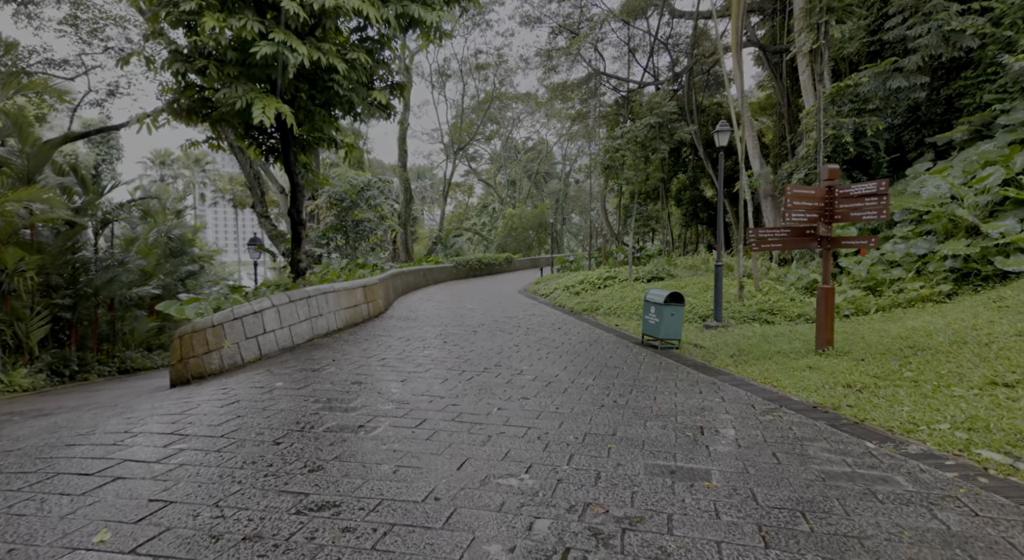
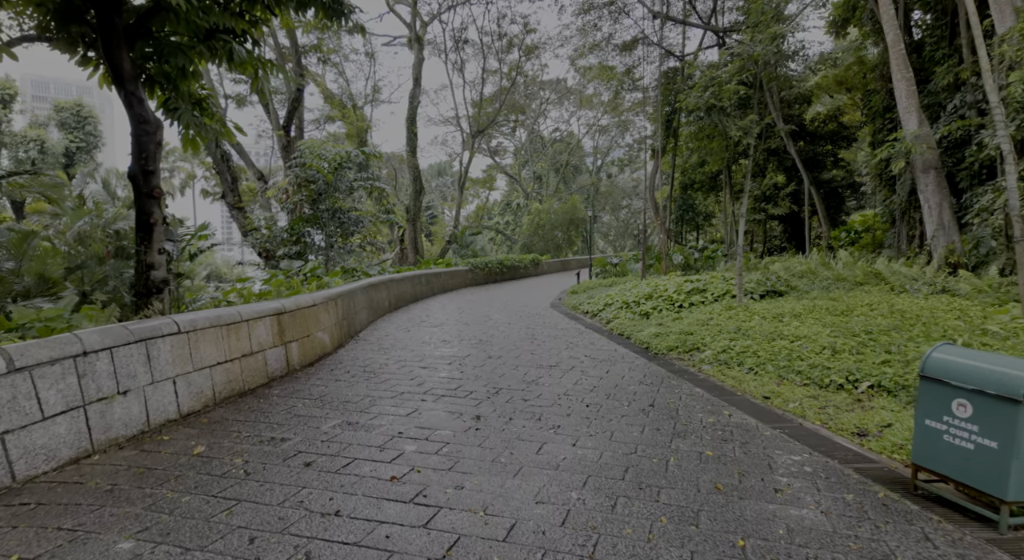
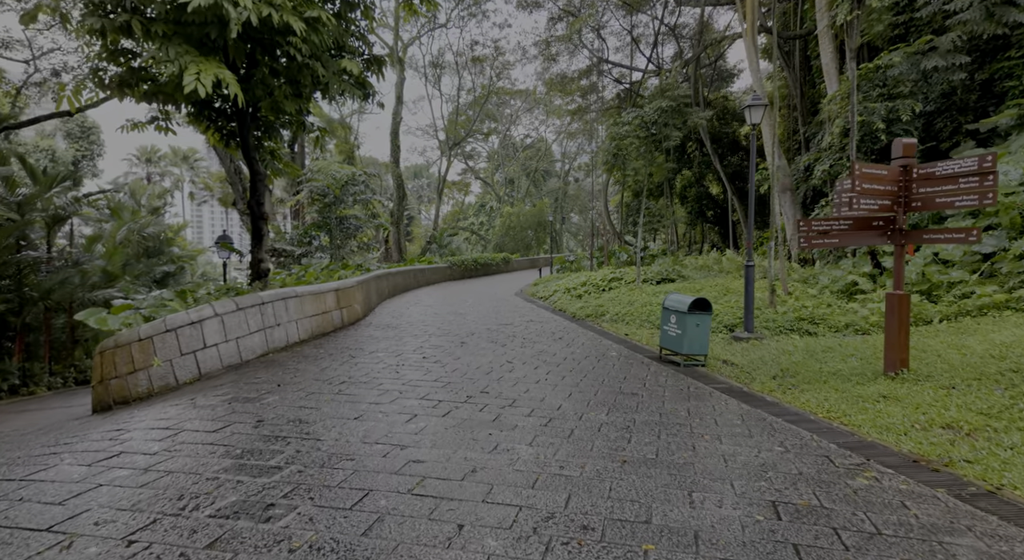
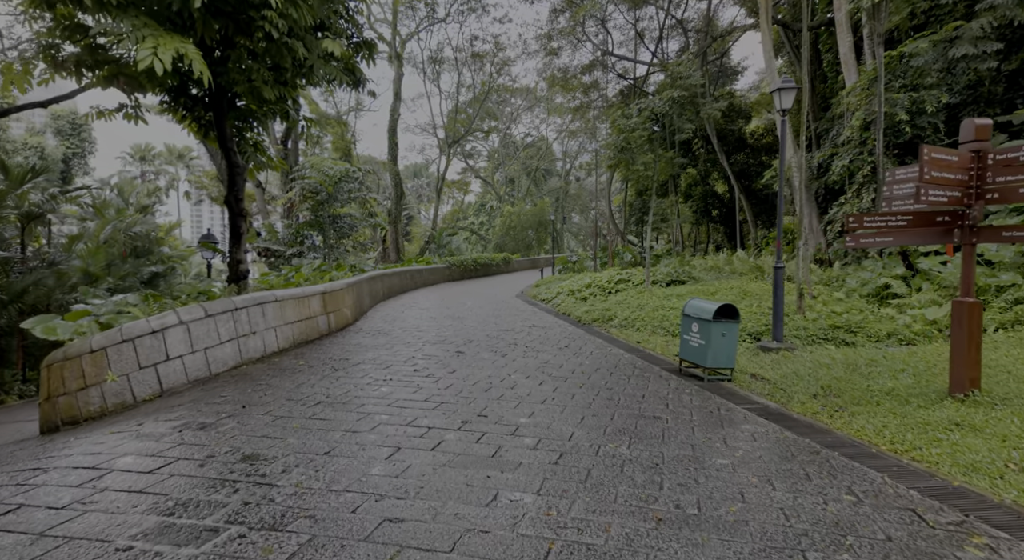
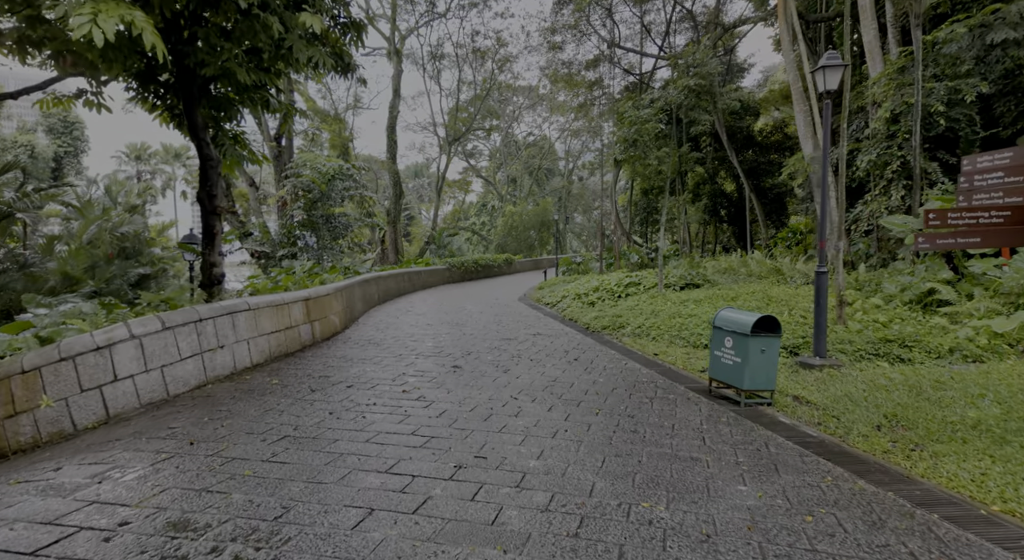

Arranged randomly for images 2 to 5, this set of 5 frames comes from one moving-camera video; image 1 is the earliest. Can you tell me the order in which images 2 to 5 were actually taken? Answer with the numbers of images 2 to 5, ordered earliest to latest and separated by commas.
3, 4, 5, 2
